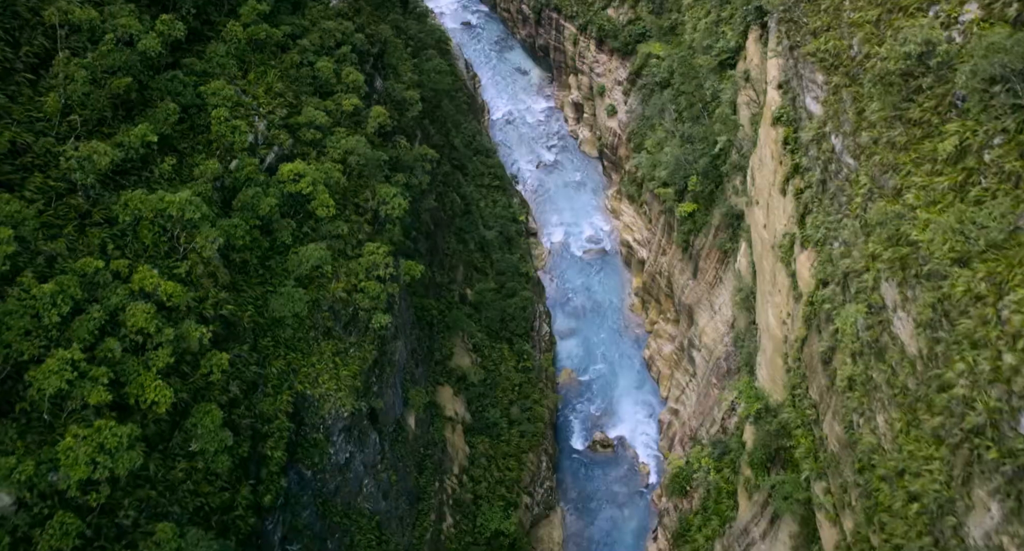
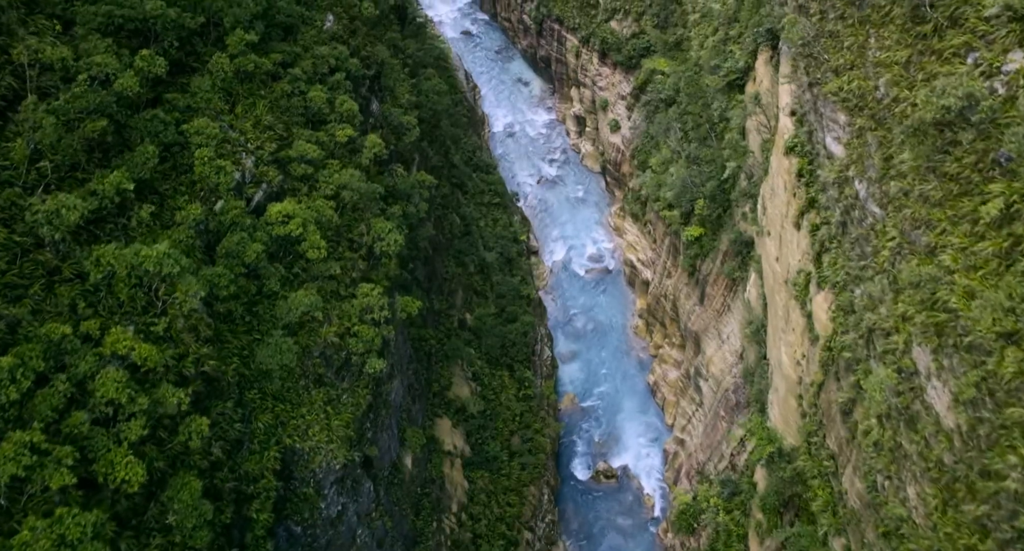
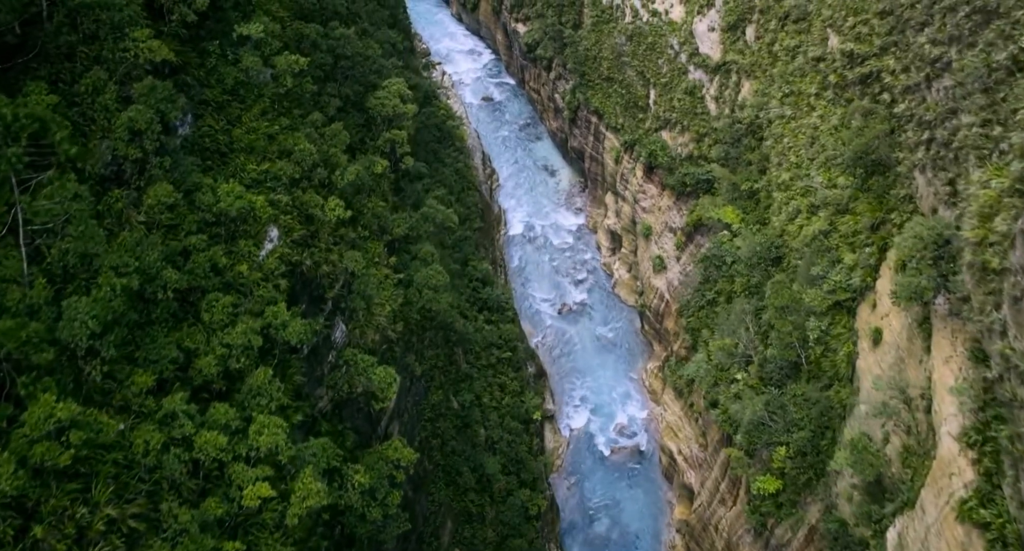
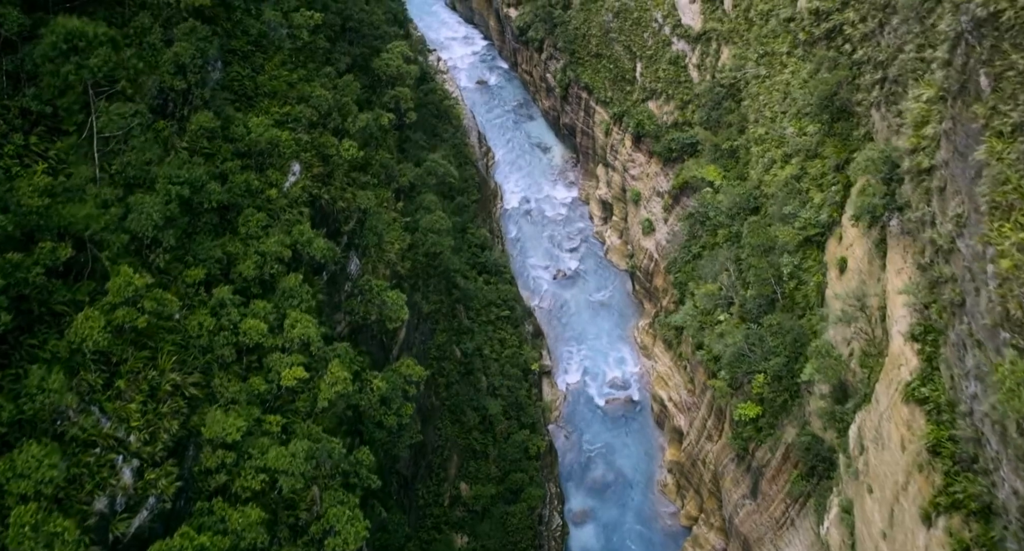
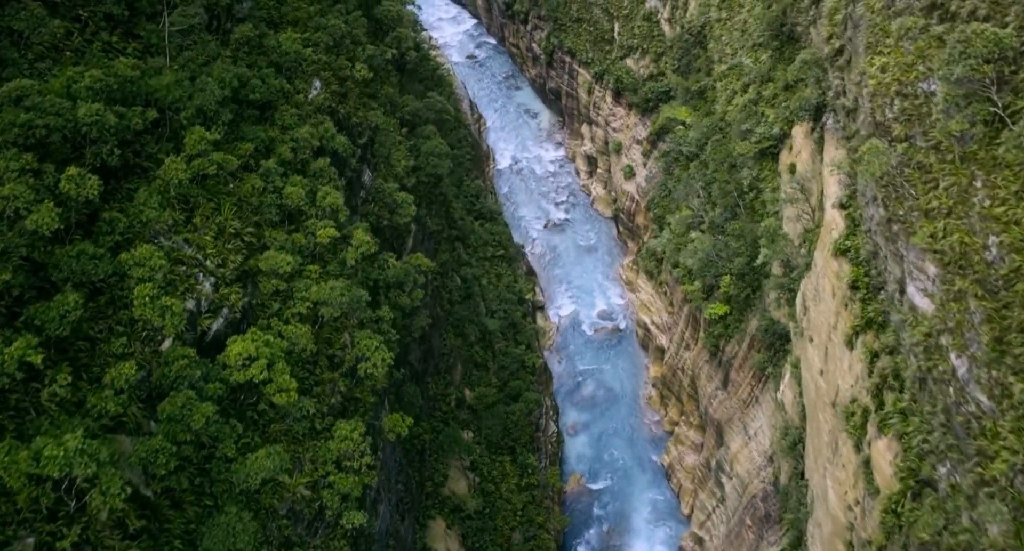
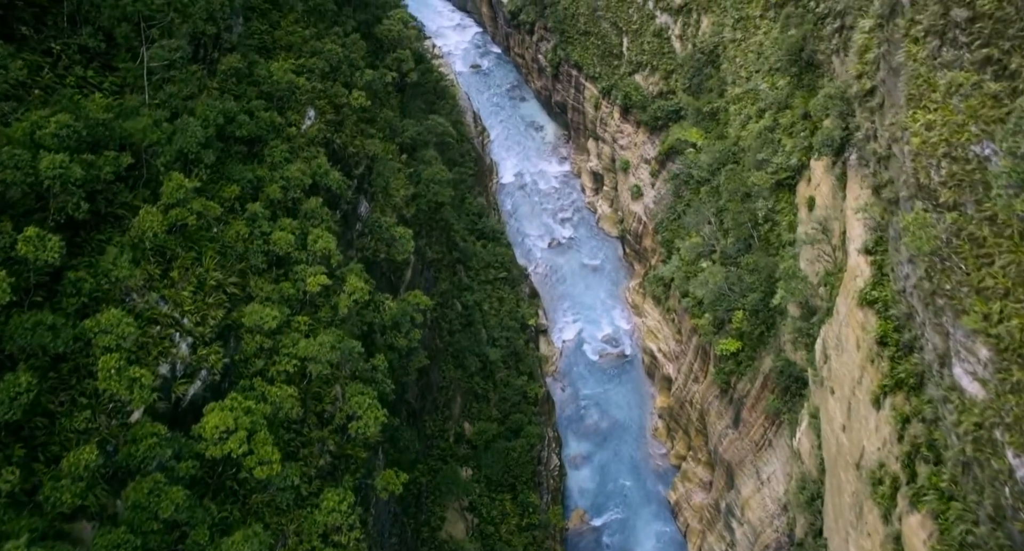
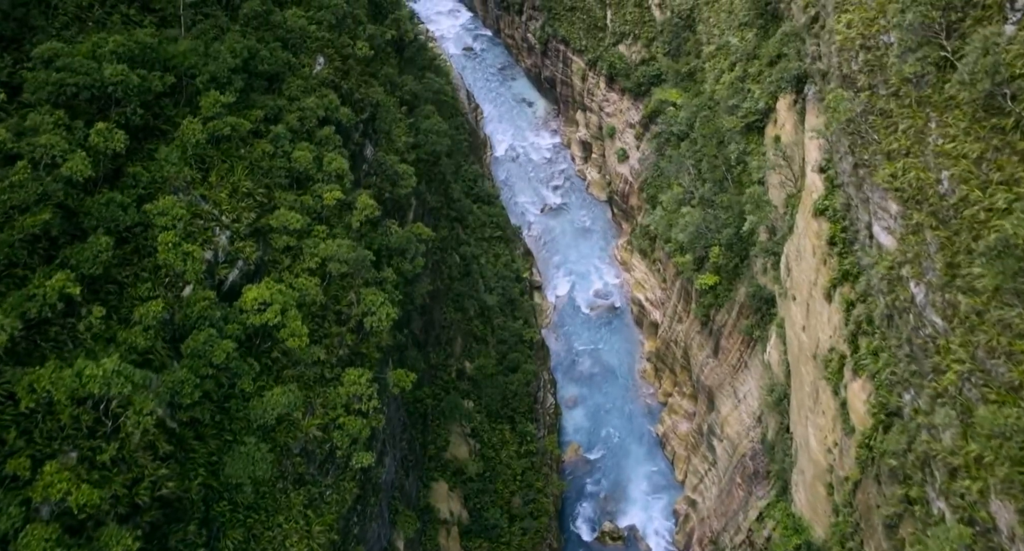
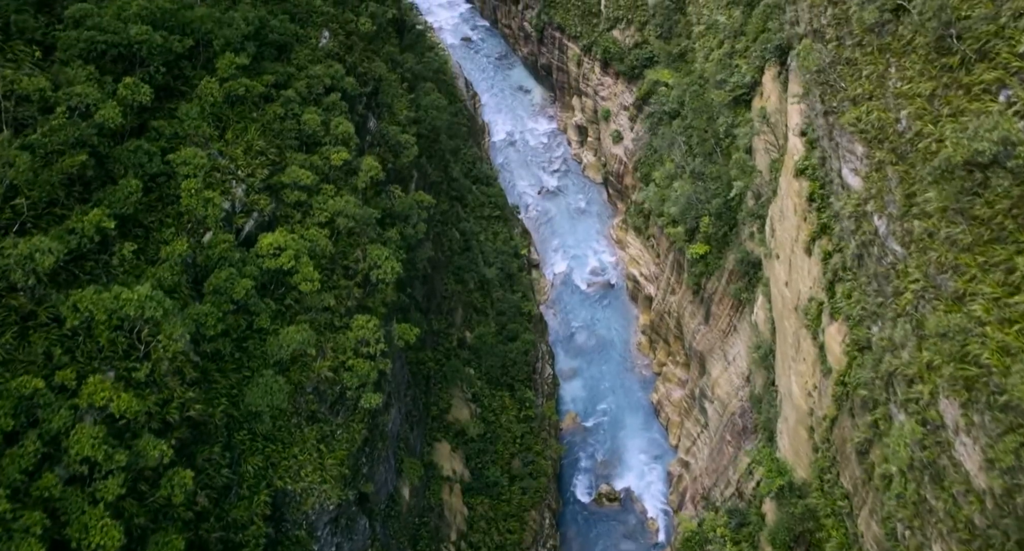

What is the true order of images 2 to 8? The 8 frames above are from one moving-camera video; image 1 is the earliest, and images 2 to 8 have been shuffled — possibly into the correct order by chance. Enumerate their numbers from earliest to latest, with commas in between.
2, 8, 7, 5, 6, 4, 3
